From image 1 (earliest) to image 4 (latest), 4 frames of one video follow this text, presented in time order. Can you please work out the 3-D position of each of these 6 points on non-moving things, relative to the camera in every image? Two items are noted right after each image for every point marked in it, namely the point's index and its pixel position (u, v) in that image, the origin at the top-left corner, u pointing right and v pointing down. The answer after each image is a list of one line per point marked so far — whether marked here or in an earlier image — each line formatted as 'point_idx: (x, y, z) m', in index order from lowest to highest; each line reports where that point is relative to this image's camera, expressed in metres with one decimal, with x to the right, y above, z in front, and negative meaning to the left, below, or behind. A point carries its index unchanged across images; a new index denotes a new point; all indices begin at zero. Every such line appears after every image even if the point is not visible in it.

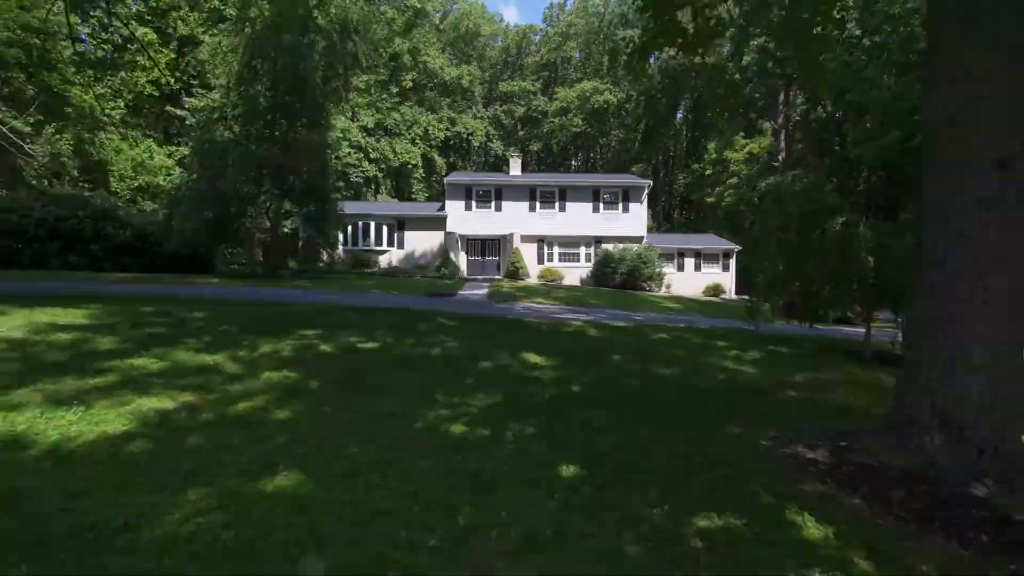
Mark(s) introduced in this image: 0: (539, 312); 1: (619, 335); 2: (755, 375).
0: (+0.9, -0.8, +18.8) m
1: (+2.8, -1.2, +14.2) m
2: (+4.7, -1.7, +10.5) m
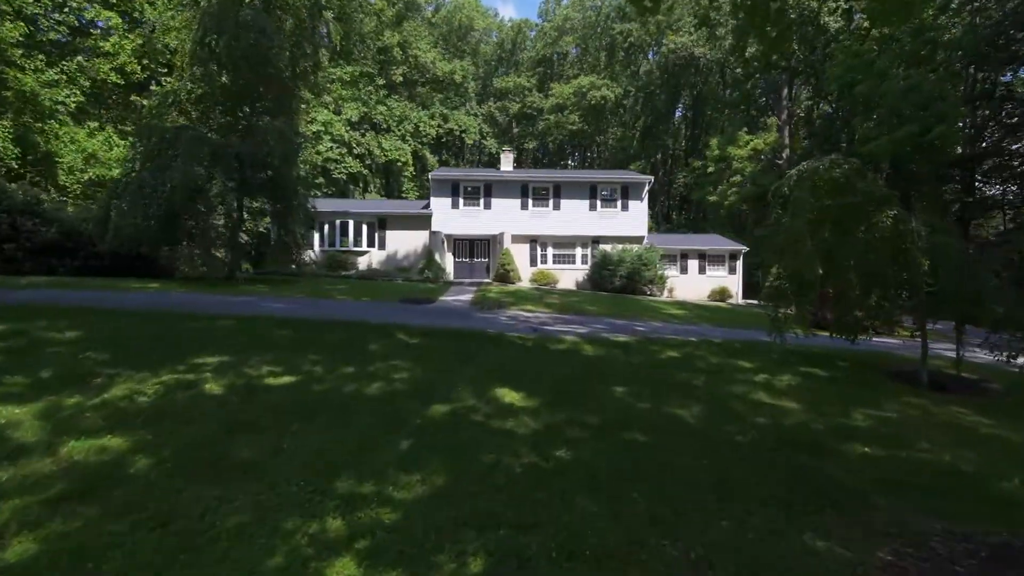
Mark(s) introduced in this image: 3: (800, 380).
0: (+0.4, -1.0, +16.2) m
1: (+2.3, -1.4, +11.6) m
2: (+4.3, -1.9, +8.0) m
3: (+5.7, -1.8, +10.6) m
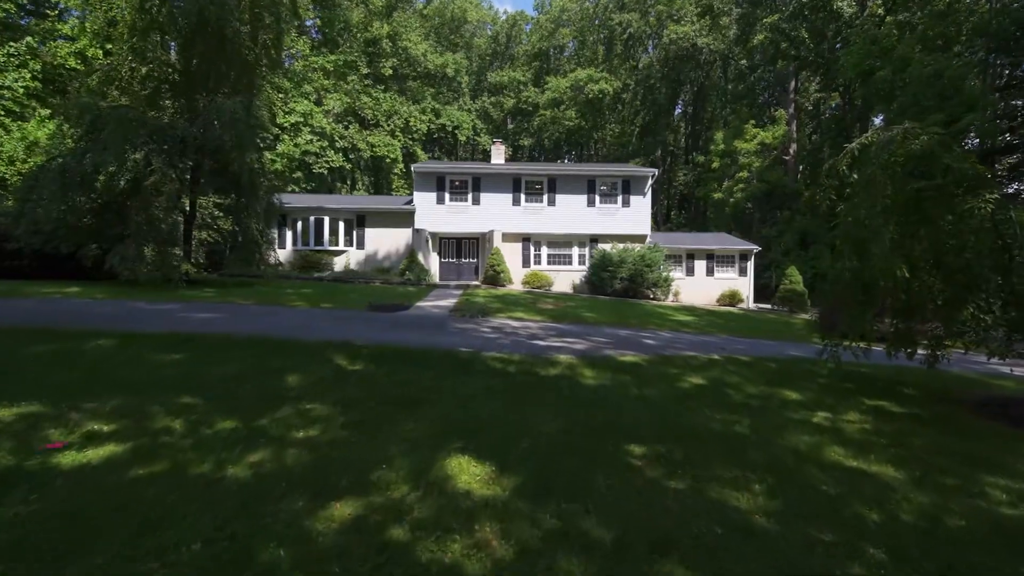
0: (0.0, -1.1, +13.5) m
1: (+1.9, -1.5, +8.9) m
2: (+3.9, -2.0, +5.3) m
3: (+5.3, -1.9, +7.9) m
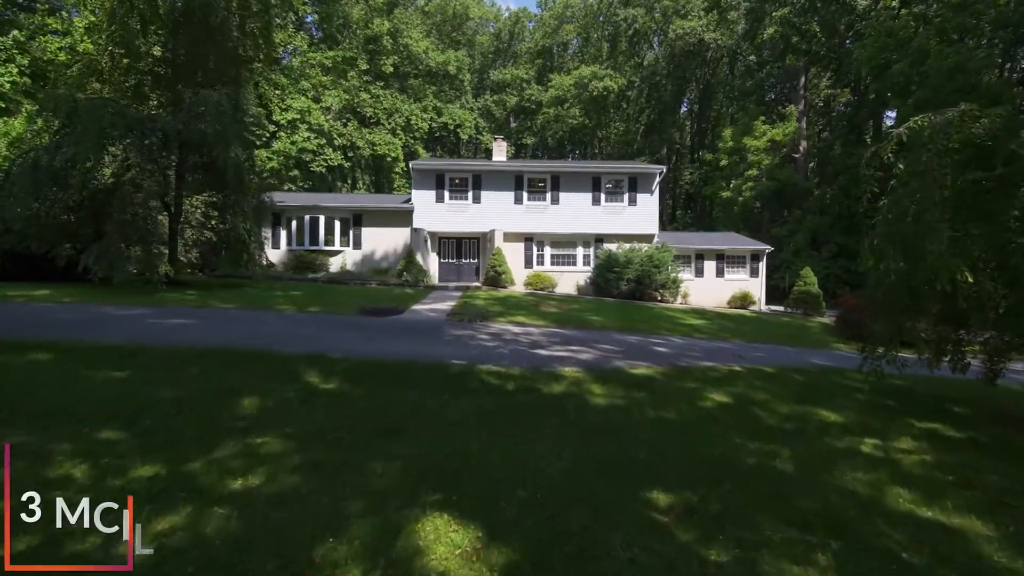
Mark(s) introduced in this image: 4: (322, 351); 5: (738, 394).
0: (0.0, -1.2, +12.4) m
1: (+1.9, -1.6, +7.8) m
2: (+3.9, -2.1, +4.2) m
3: (+5.3, -2.0, +6.7) m
4: (-3.2, -1.0, +9.1) m
5: (+3.7, -1.7, +8.8) m
